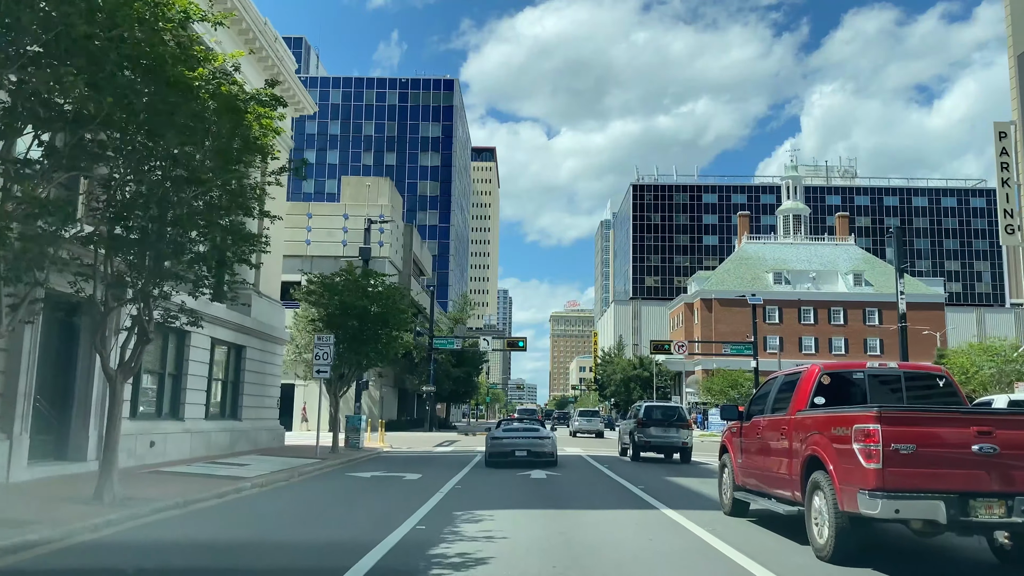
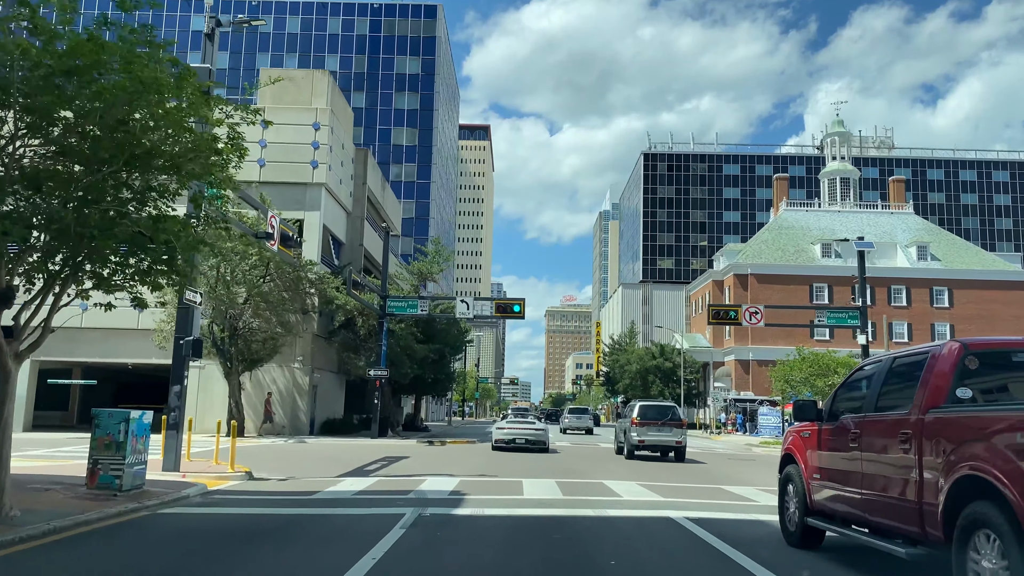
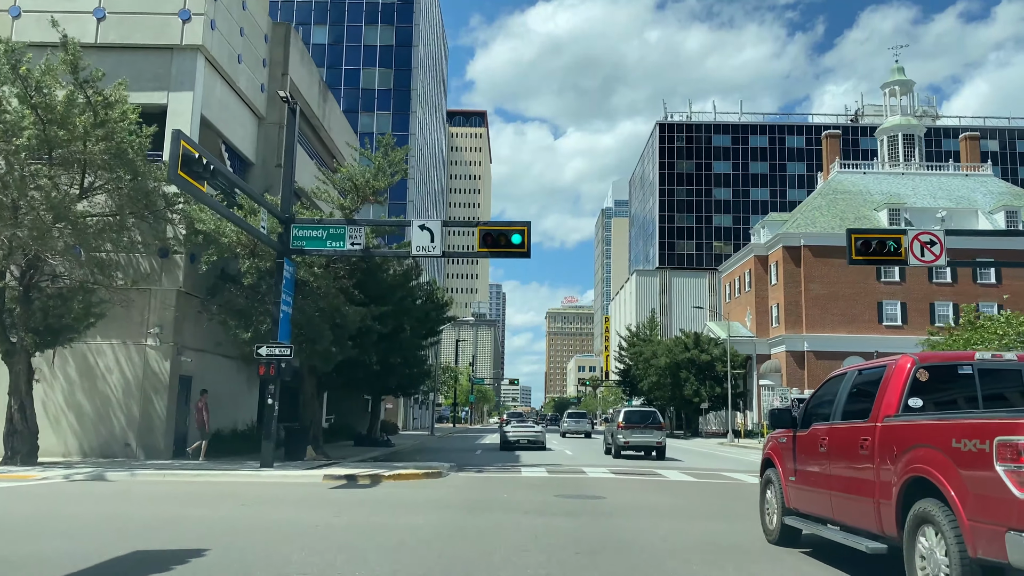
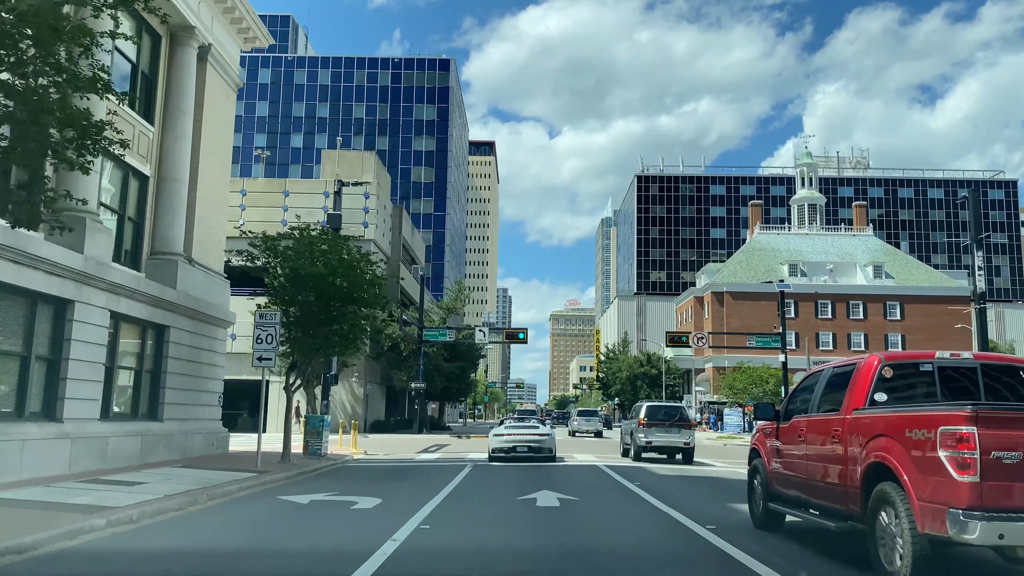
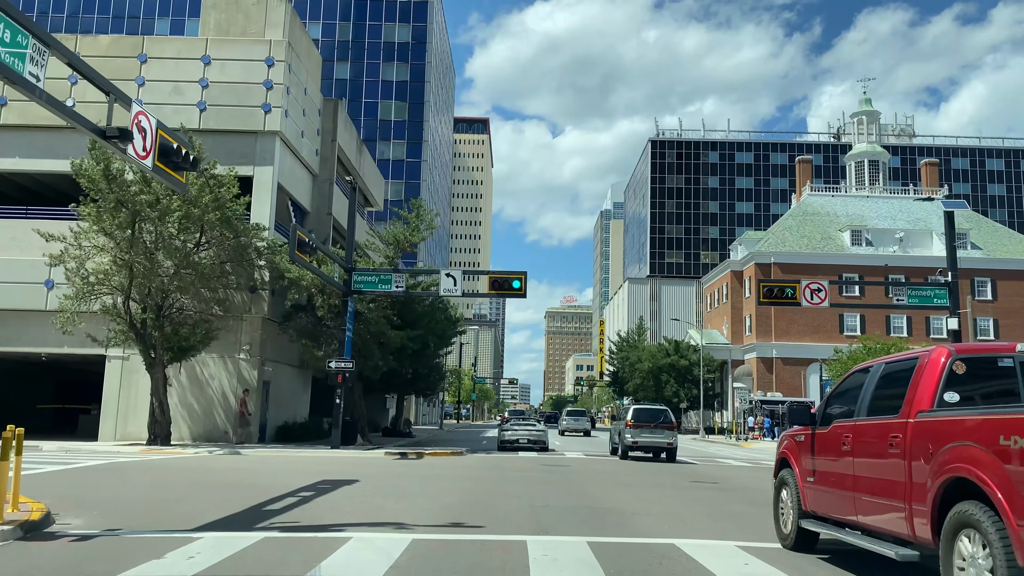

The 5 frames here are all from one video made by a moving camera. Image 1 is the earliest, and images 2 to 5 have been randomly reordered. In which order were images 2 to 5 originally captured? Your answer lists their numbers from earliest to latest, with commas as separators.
4, 2, 5, 3
